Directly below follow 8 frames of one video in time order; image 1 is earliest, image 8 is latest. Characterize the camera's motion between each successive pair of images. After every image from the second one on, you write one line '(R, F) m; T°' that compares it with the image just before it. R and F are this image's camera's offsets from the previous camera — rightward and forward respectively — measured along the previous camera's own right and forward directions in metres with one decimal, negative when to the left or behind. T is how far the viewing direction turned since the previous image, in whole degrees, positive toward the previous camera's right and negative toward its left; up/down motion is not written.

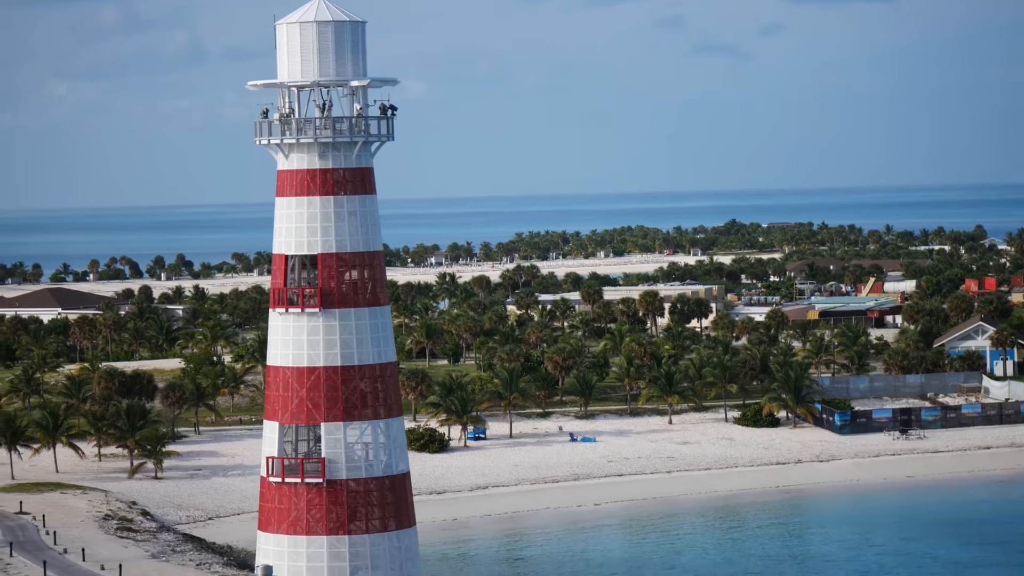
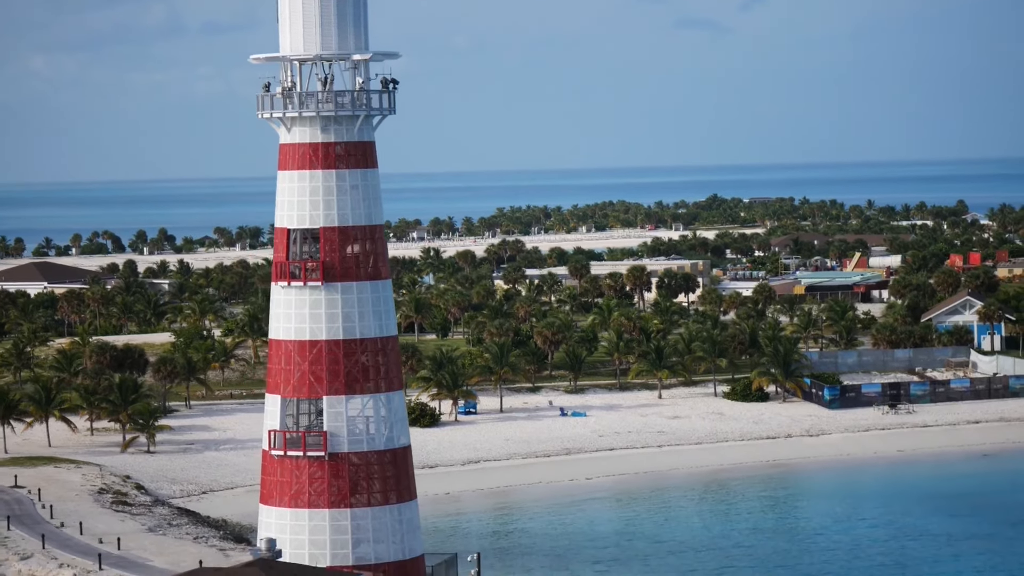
(-0.3, -0.1) m; +1°
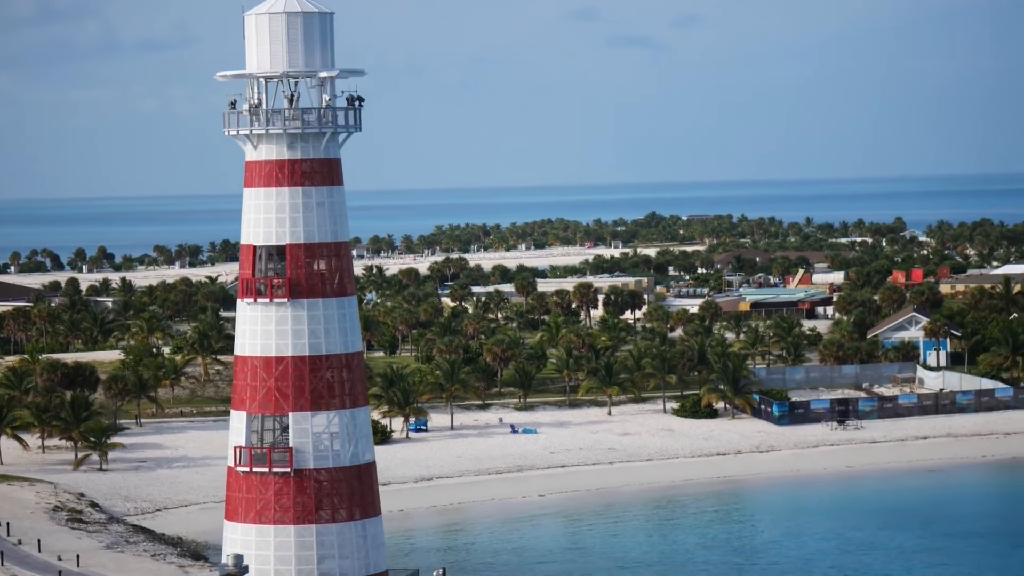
(-0.3, -0.2) m; +2°
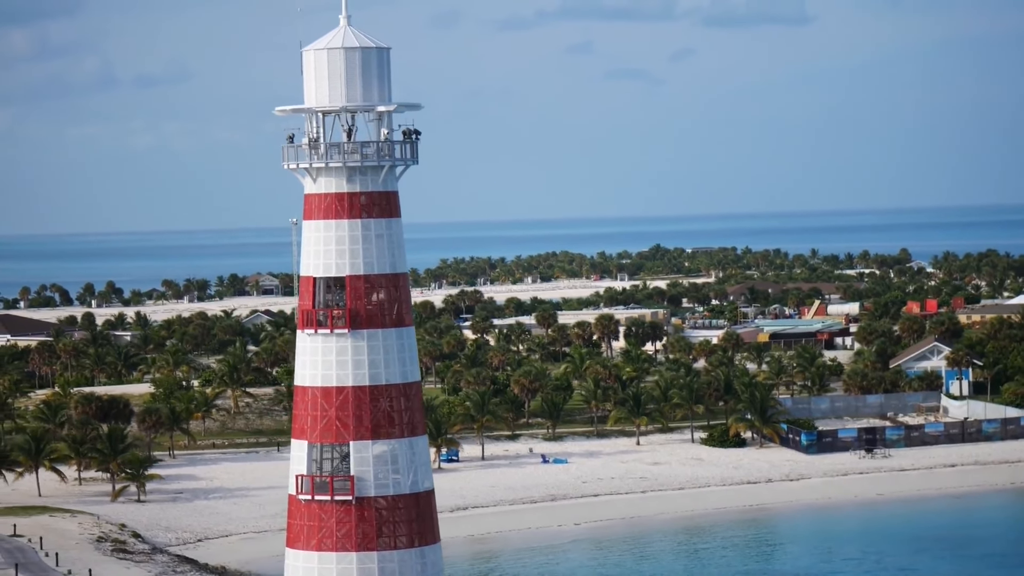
(-0.7, -0.3) m; 0°
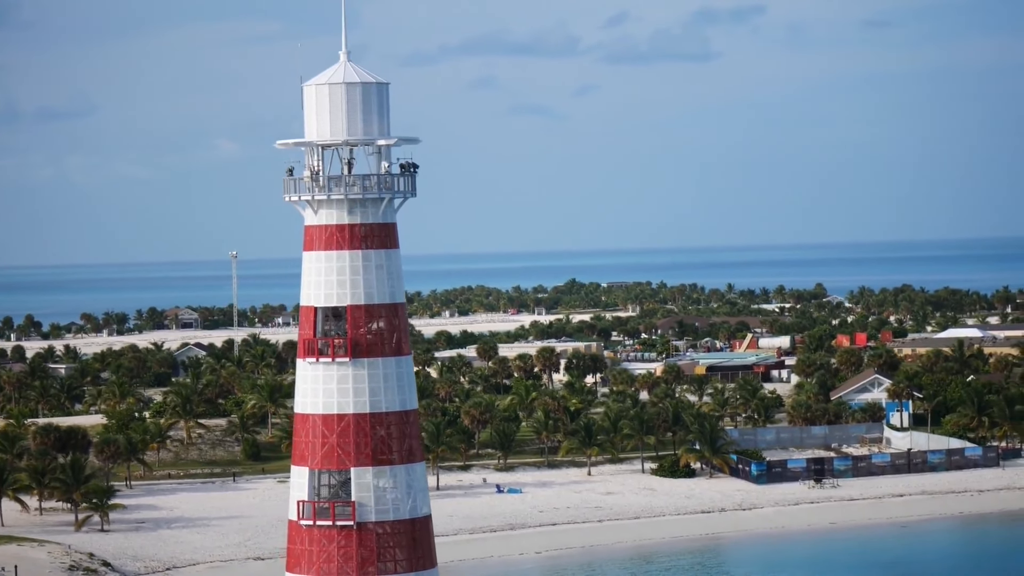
(-1.1, -0.6) m; +3°
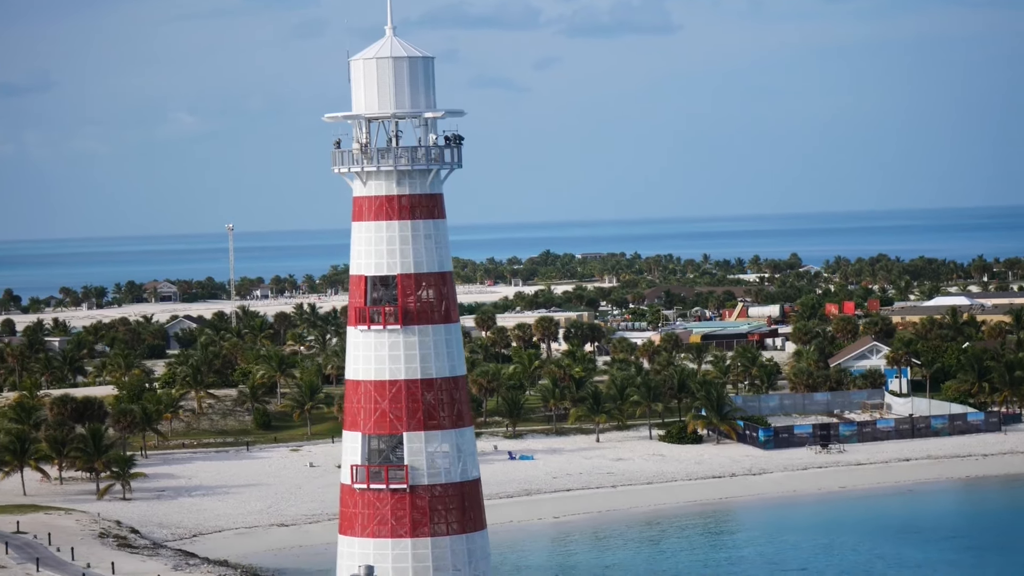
(-1.0, -0.5) m; +1°
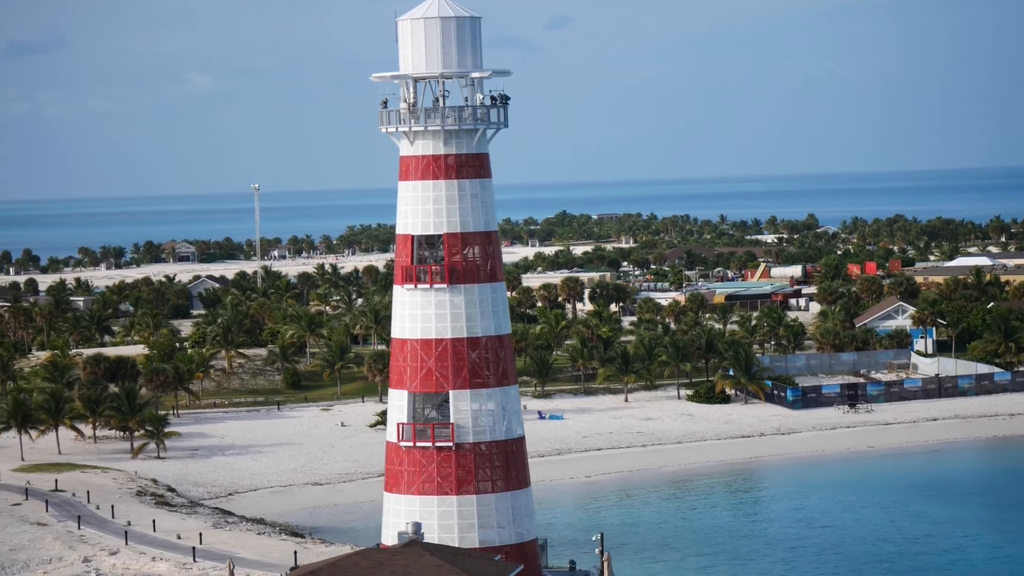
(-0.4, -0.1) m; -1°
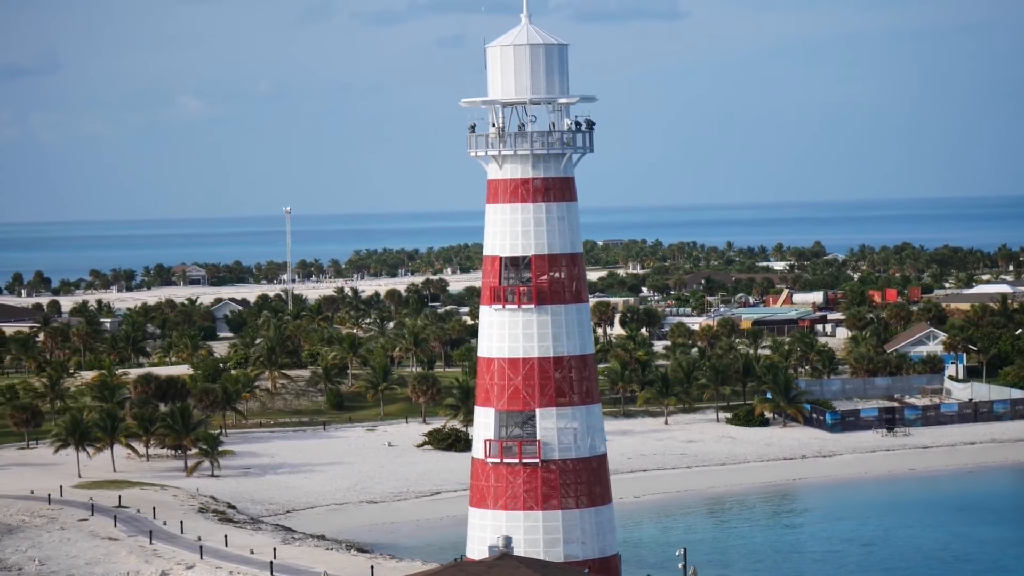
(-1.1, -0.6) m; 0°
